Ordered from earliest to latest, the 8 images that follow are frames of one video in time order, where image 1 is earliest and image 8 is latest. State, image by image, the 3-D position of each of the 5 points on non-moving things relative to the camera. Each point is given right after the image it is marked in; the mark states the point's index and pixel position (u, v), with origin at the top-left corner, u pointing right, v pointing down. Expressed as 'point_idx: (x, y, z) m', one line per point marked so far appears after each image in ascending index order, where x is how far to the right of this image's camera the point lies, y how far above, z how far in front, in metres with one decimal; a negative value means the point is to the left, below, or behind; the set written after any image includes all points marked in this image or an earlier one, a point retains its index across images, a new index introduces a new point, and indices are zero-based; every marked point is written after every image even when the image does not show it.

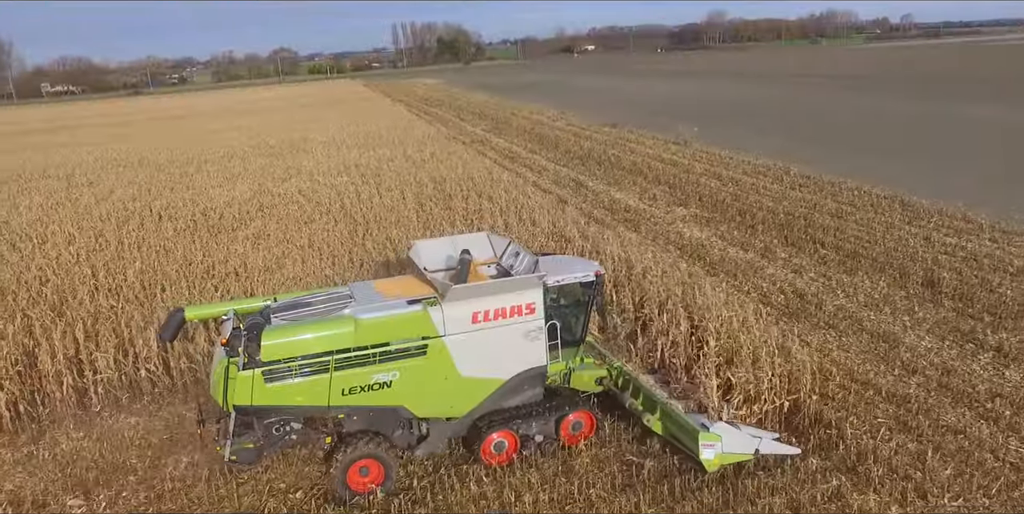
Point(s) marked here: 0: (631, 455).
0: (+1.0, -1.6, +5.5) m
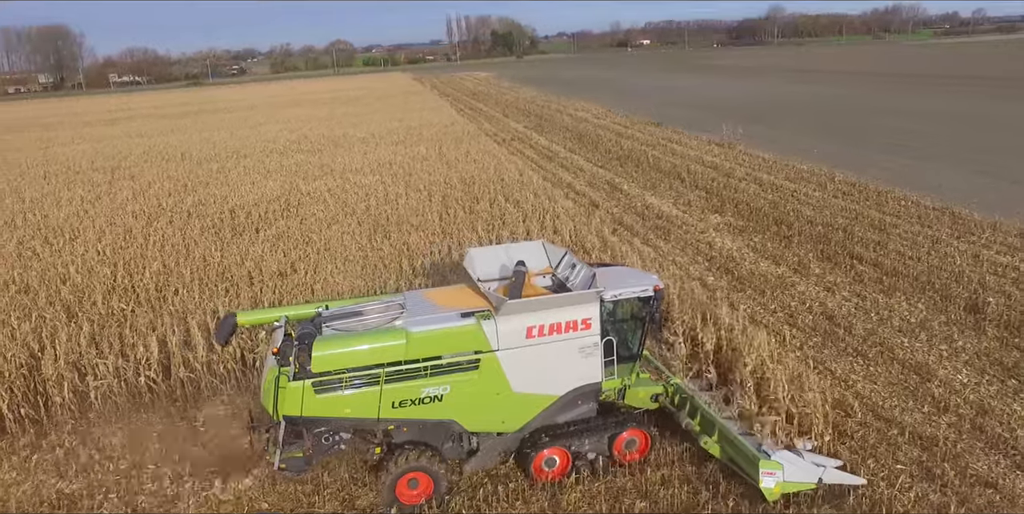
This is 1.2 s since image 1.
0: (+0.9, -1.7, +5.1) m
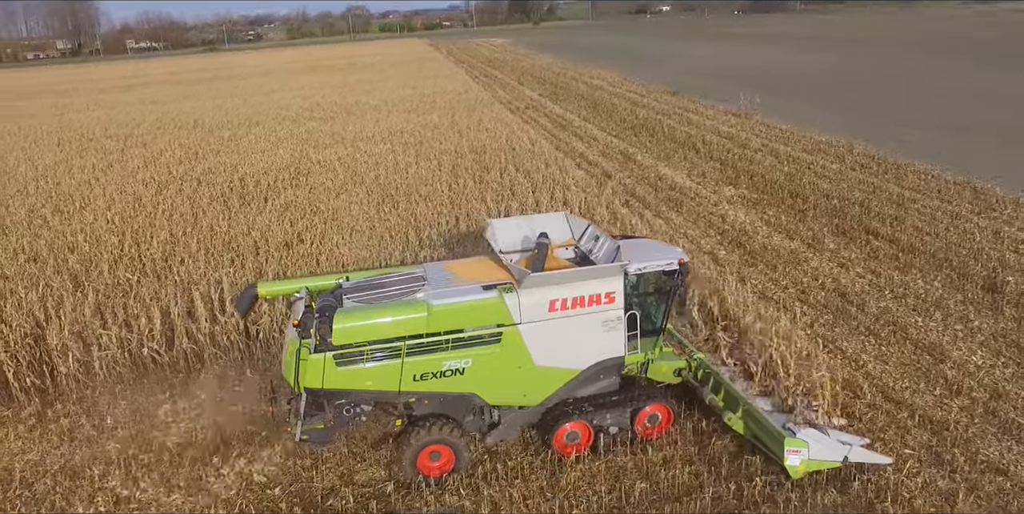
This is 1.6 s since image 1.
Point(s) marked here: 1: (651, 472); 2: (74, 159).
0: (+0.9, -1.6, +5.1) m
1: (+1.0, -1.6, +5.0) m
2: (-10.8, +2.4, +17.0) m
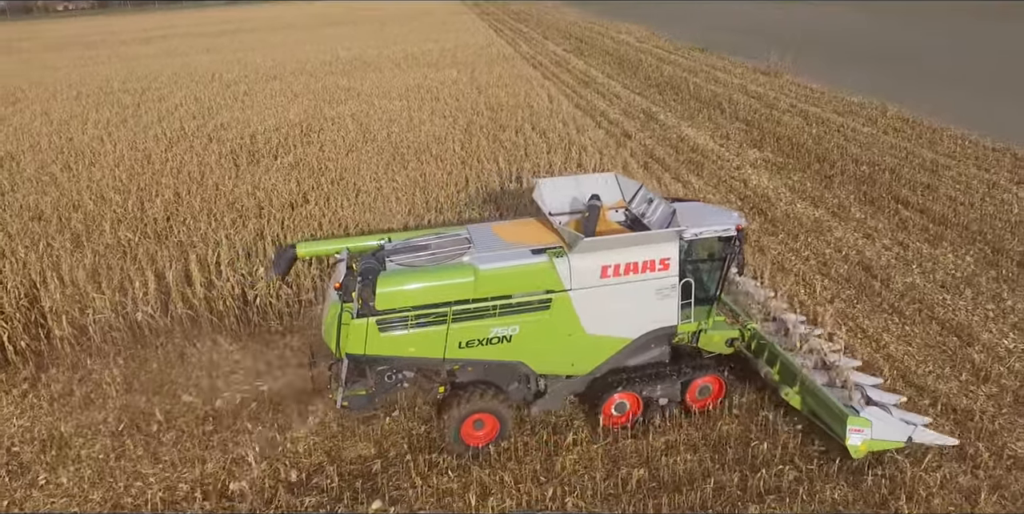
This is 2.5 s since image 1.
0: (+0.8, -1.4, +4.8) m
1: (+1.0, -1.4, +4.8) m
2: (-10.4, +3.5, +16.9) m
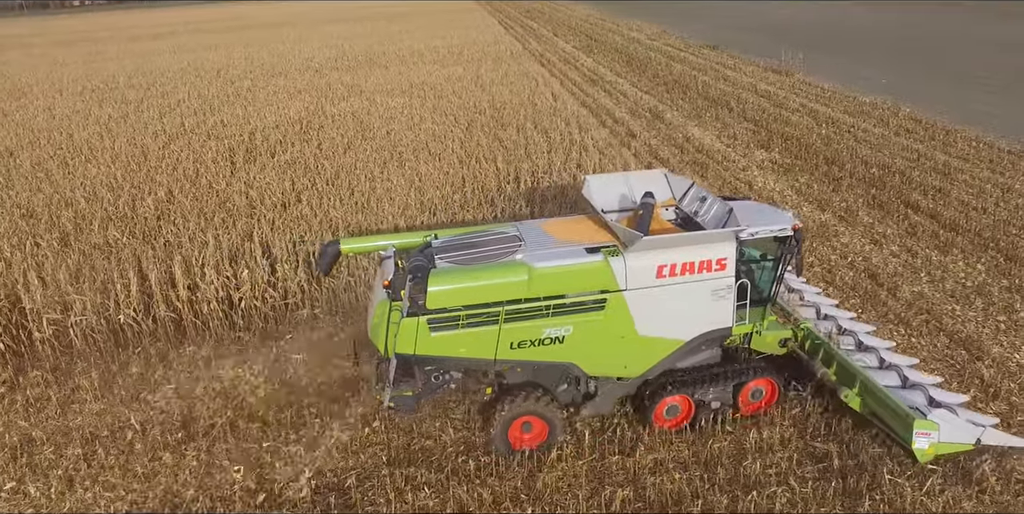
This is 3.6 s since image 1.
0: (+0.7, -1.5, +4.6) m
1: (+0.8, -1.5, +4.5) m
2: (-10.3, +3.6, +16.8) m
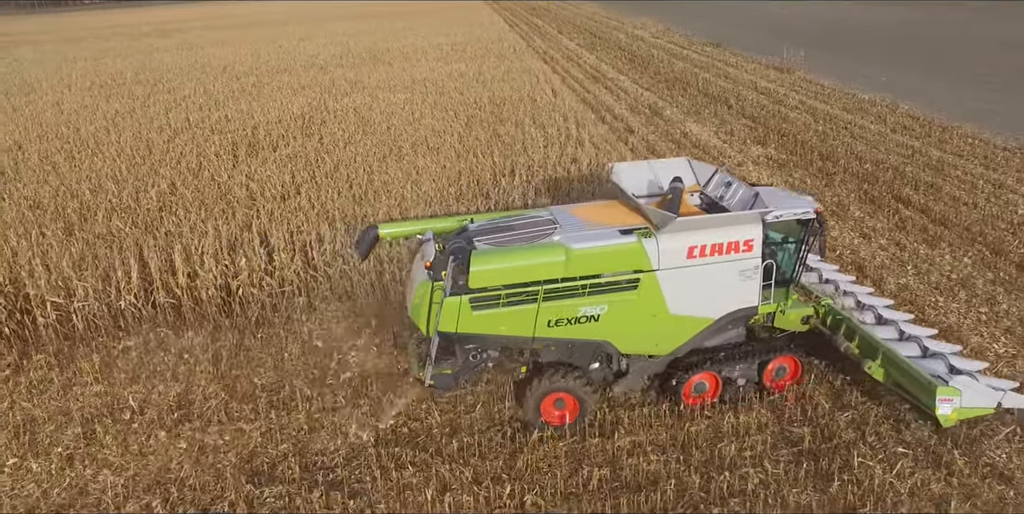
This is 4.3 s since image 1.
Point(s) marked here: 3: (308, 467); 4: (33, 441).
0: (+0.6, -1.4, +4.7) m
1: (+0.7, -1.4, +4.7) m
2: (-10.3, +3.8, +17.1) m
3: (-1.4, -1.5, +4.8) m
4: (-3.6, -1.4, +5.1) m
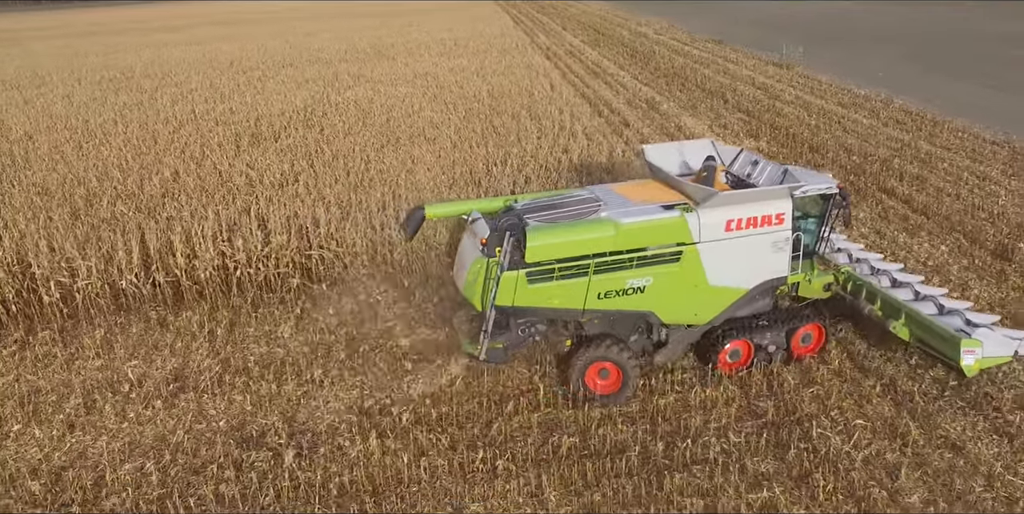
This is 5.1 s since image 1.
0: (+0.4, -1.2, +5.0) m
1: (+0.5, -1.2, +4.9) m
2: (-10.3, +4.0, +17.4) m
3: (-1.6, -1.3, +5.0) m
4: (-3.8, -1.2, +5.4) m
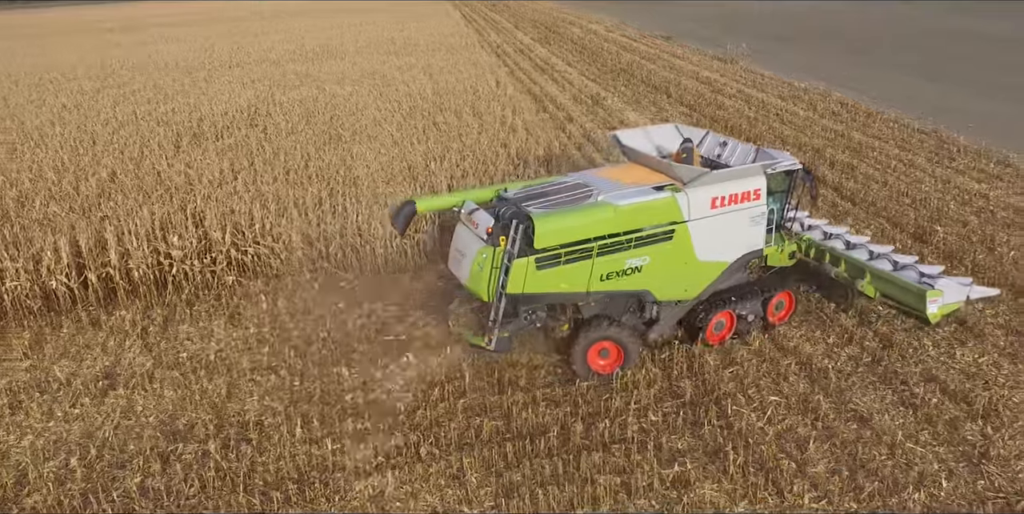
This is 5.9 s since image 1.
0: (-0.1, -1.1, +5.0) m
1: (0.0, -1.1, +5.0) m
2: (-11.5, +3.9, +16.9) m
3: (-2.1, -1.3, +5.0) m
4: (-4.3, -1.2, +5.3) m
